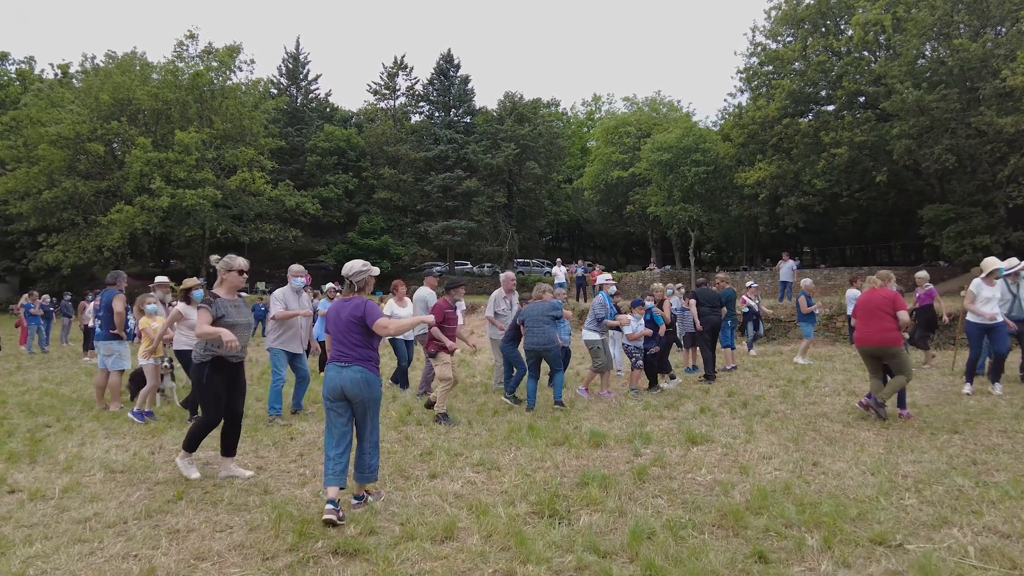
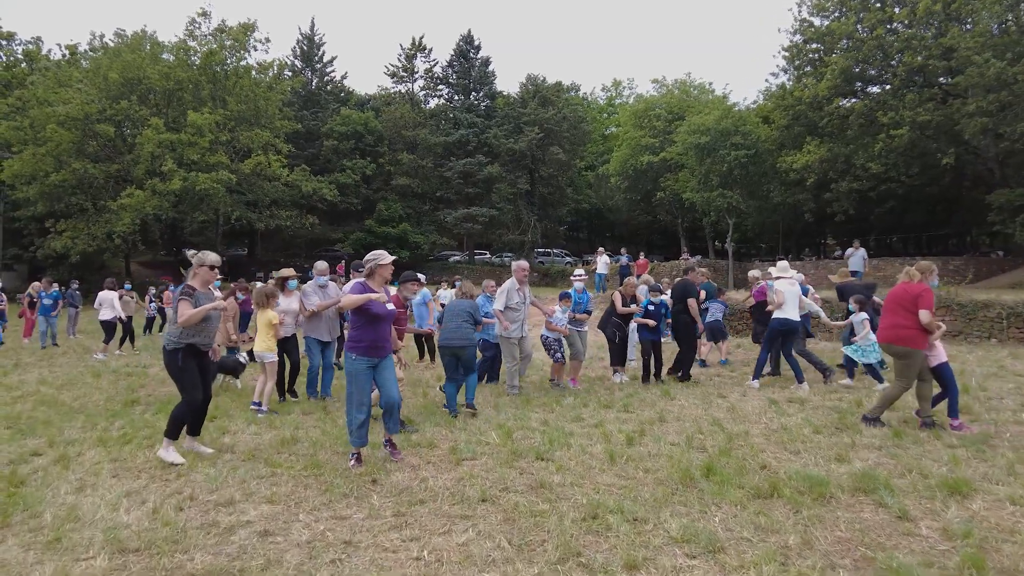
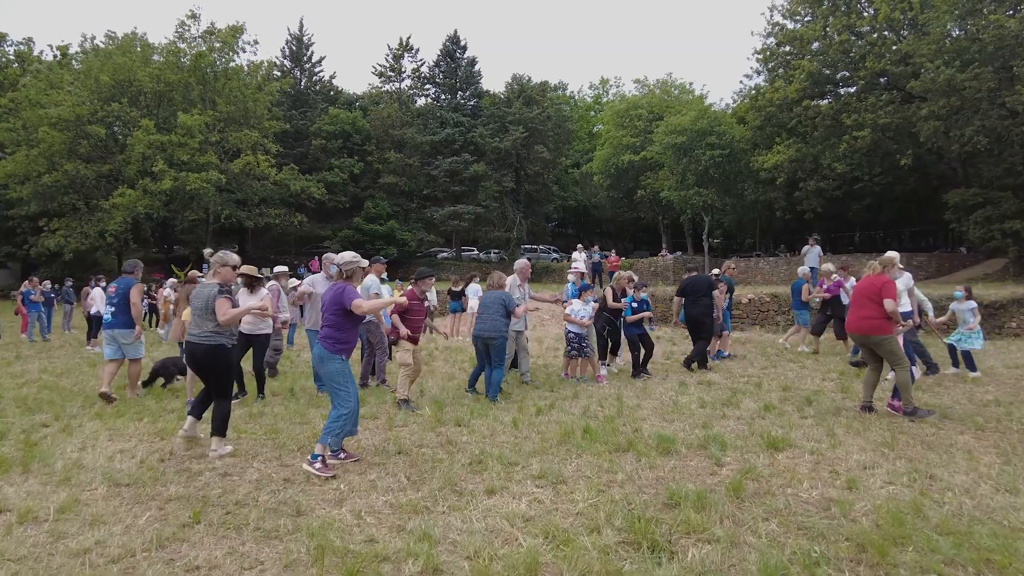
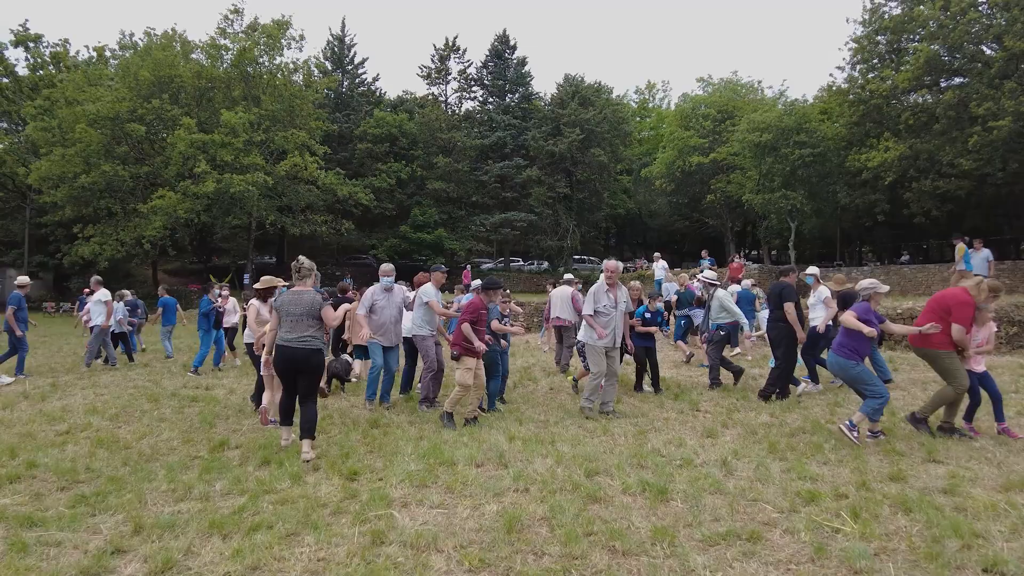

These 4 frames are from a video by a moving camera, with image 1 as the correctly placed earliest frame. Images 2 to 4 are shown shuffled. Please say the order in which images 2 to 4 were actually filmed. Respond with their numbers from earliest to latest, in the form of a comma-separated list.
3, 2, 4
